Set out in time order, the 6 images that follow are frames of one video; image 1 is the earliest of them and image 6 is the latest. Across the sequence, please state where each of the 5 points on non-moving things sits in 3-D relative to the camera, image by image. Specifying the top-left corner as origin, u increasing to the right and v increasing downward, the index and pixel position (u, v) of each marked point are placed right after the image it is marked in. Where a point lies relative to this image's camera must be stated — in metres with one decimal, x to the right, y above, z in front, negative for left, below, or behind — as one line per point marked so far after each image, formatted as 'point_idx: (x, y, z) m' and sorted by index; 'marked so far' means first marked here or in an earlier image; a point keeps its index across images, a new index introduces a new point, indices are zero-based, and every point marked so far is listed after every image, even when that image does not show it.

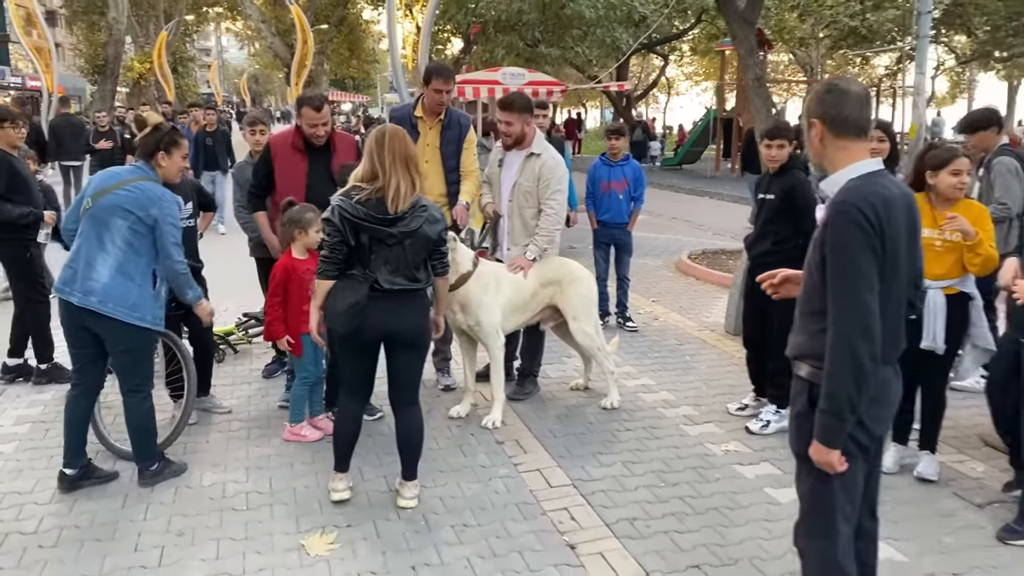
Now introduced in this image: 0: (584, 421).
0: (+0.4, -0.7, +4.9) m
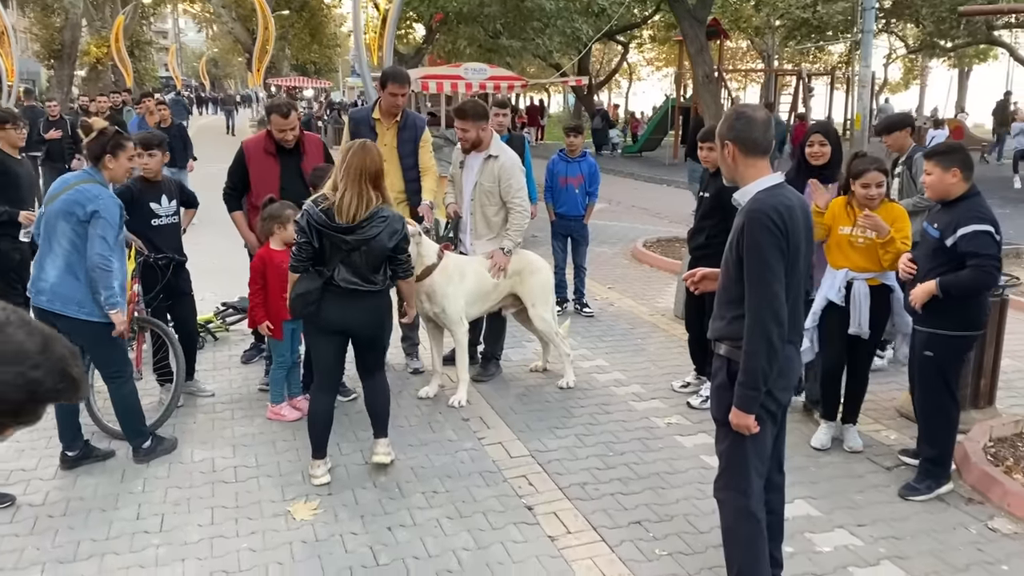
0: (+0.2, -0.7, +5.3) m
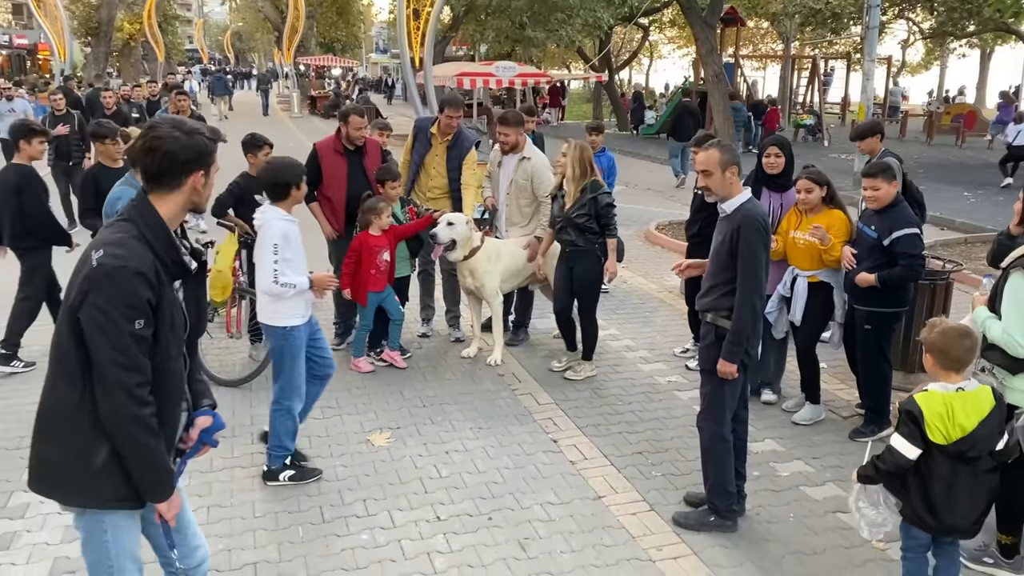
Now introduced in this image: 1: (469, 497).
0: (+0.4, -0.5, +6.4) m
1: (-0.2, -1.0, +4.3) m
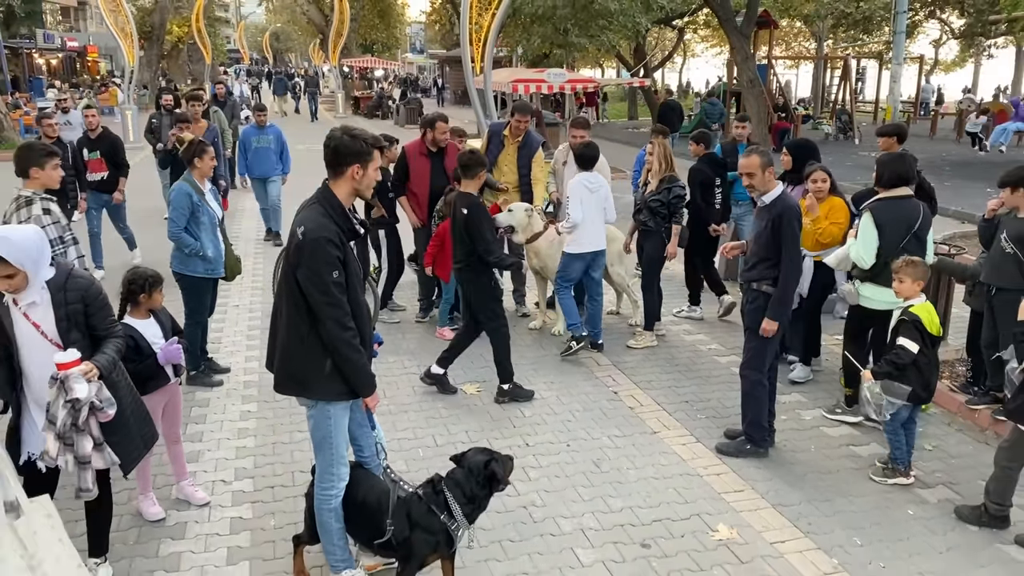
0: (+0.9, -0.4, +7.4) m
1: (+0.2, -0.9, +5.3) m
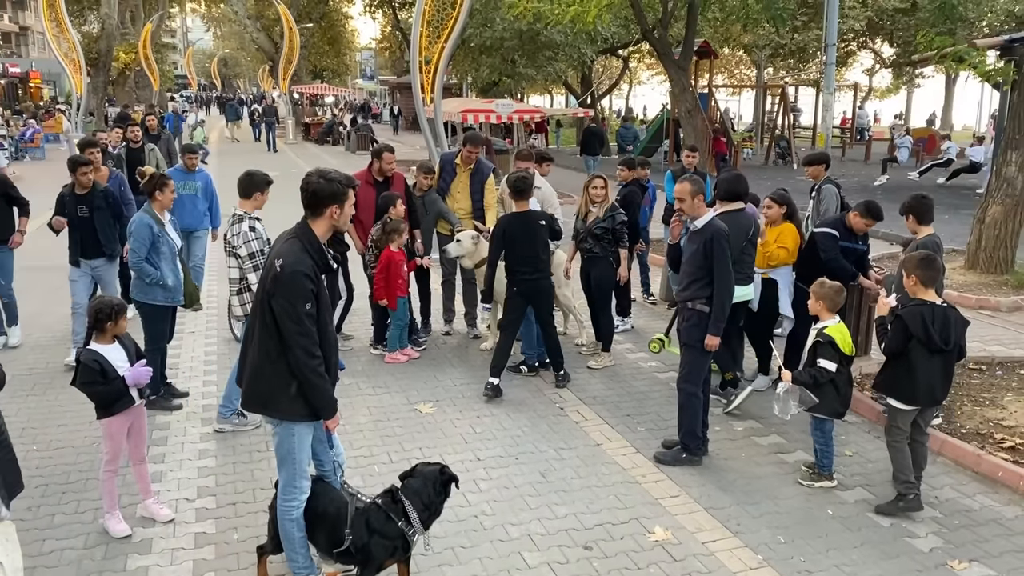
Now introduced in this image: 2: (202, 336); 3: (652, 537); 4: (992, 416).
0: (+0.5, -0.6, +7.7) m
1: (-0.1, -1.0, +5.7) m
2: (-2.8, -0.4, +8.0) m
3: (+0.7, -1.3, +4.5) m
4: (+3.3, -0.9, +6.0) m
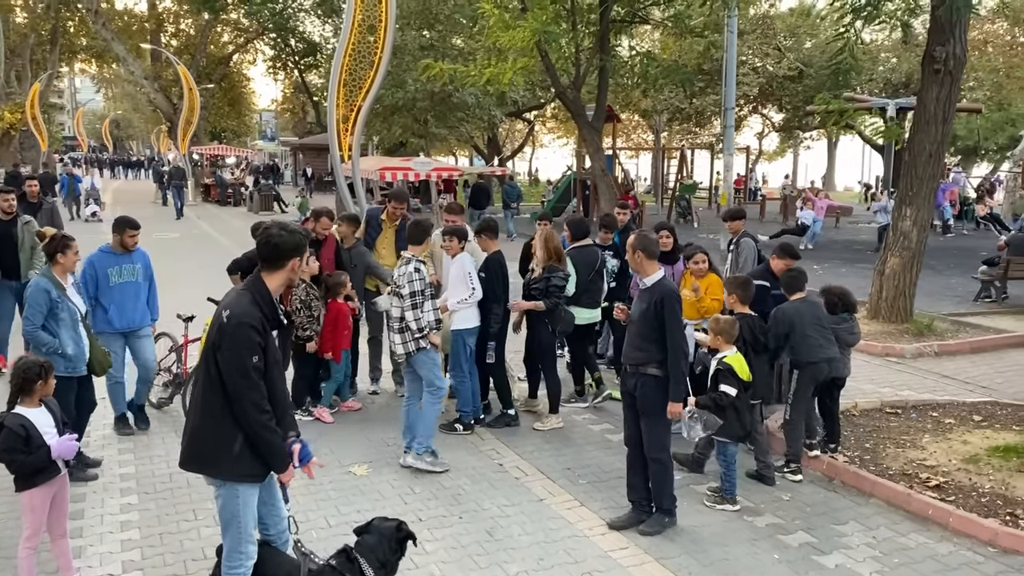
0: (-0.1, -1.0, +7.7) m
1: (-0.4, -1.4, +5.5) m
2: (-3.4, -1.0, +7.5) m
3: (+0.5, -1.5, +4.4) m
4: (+2.9, -1.2, +6.2) m
